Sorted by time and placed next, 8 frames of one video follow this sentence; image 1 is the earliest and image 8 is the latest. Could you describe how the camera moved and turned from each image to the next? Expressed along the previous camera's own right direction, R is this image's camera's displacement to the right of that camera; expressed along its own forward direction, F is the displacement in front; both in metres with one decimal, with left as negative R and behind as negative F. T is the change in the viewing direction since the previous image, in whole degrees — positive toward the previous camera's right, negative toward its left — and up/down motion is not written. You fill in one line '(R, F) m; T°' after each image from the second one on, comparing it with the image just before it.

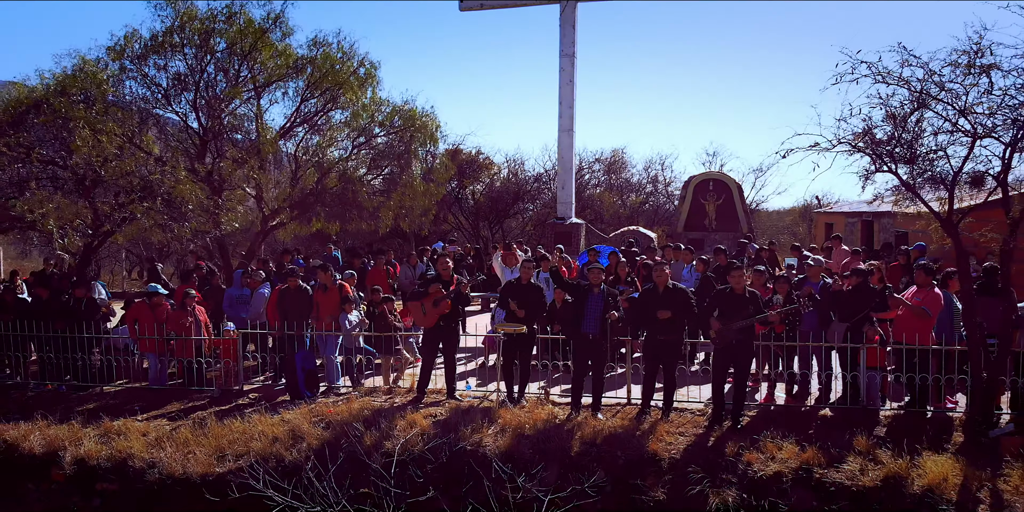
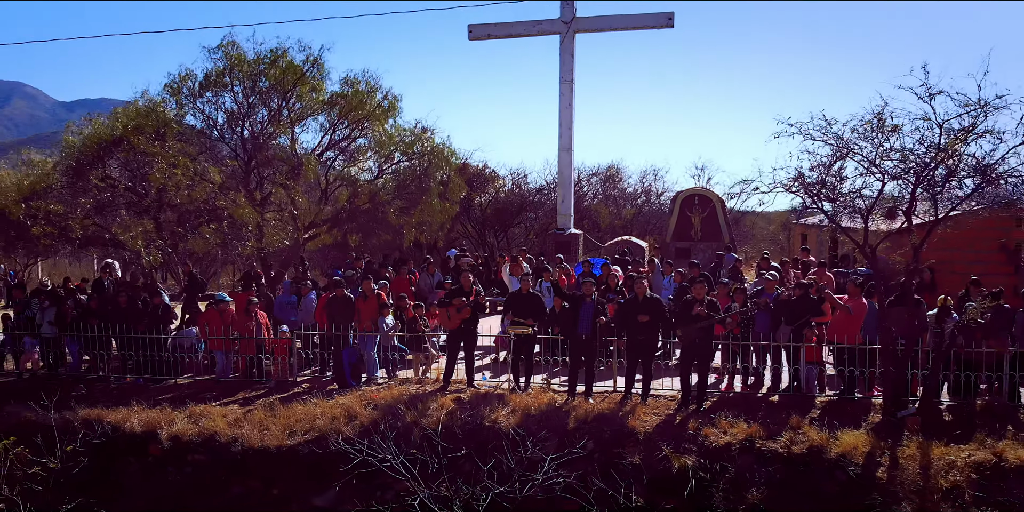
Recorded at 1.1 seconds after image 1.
(-0.1, -1.3) m; 0°
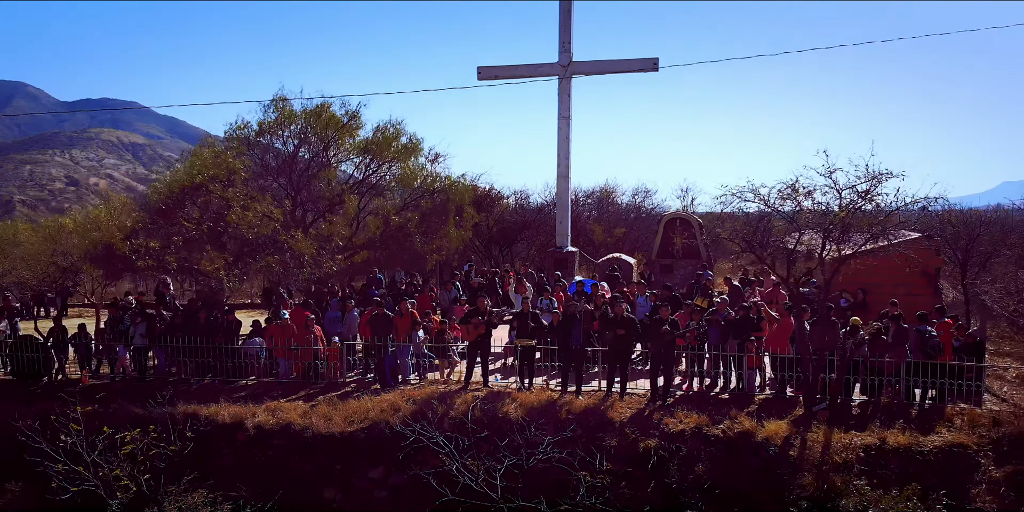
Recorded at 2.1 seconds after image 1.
(-0.1, -1.9) m; 0°
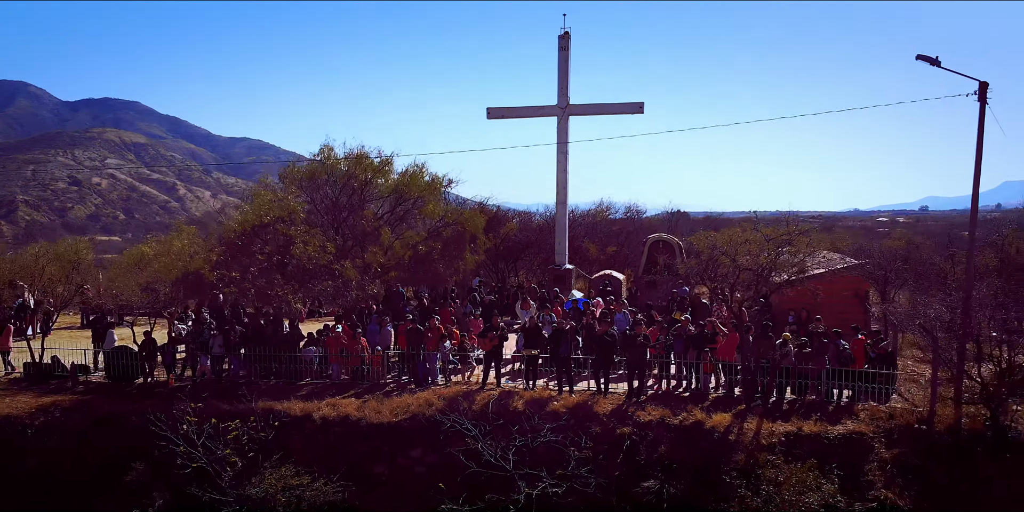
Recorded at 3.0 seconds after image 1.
(-0.1, -2.4) m; 0°
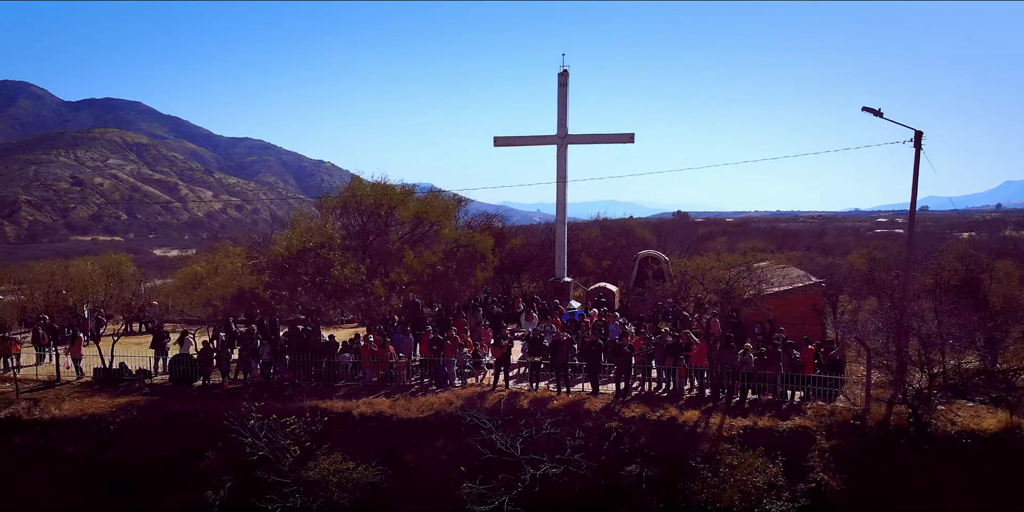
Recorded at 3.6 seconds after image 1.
(-0.1, -2.1) m; 0°
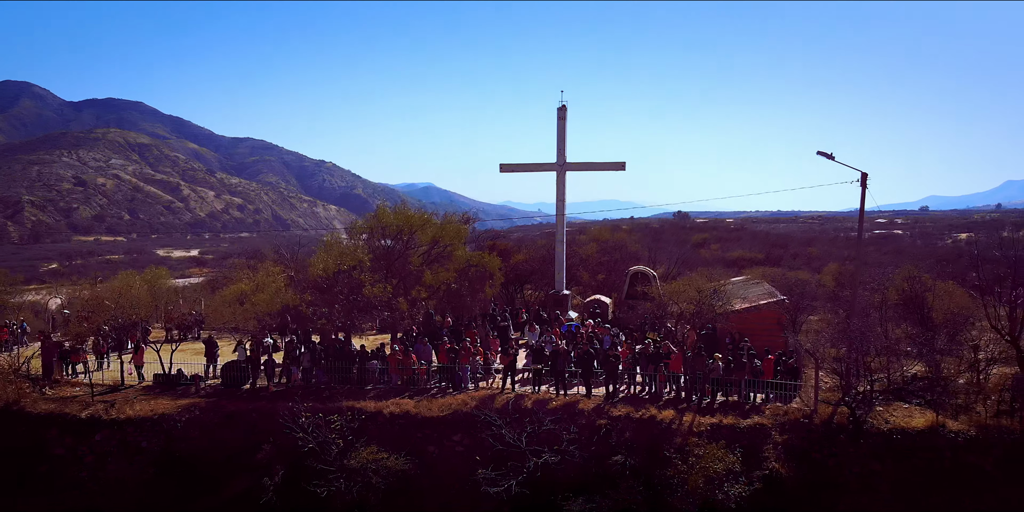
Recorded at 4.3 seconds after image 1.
(-0.1, -2.4) m; 0°
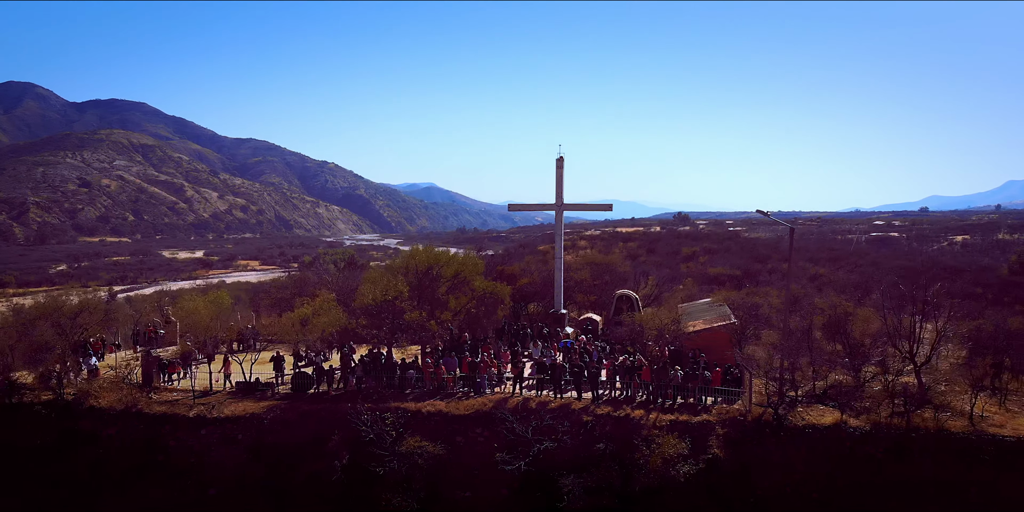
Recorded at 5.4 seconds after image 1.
(-0.2, -4.8) m; 0°
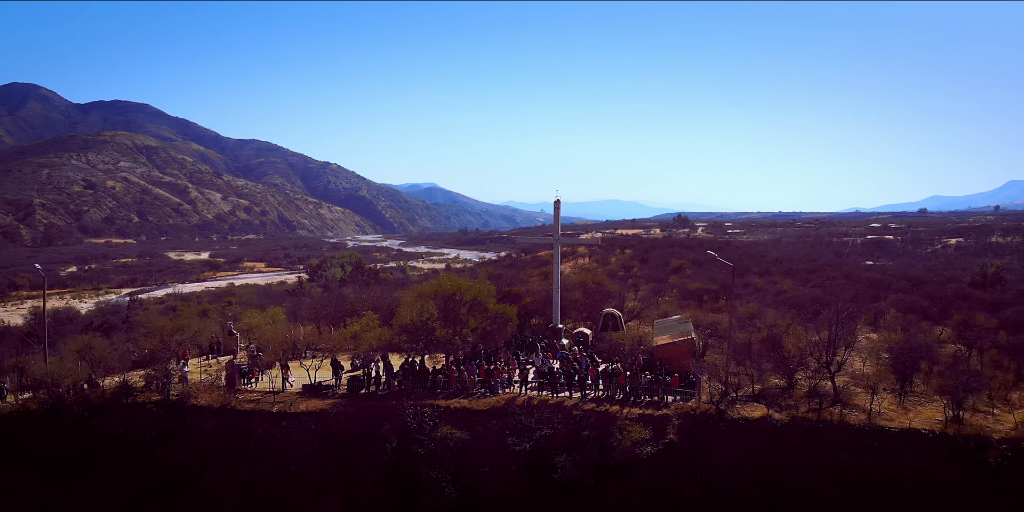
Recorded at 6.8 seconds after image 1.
(-0.2, -6.3) m; 0°
